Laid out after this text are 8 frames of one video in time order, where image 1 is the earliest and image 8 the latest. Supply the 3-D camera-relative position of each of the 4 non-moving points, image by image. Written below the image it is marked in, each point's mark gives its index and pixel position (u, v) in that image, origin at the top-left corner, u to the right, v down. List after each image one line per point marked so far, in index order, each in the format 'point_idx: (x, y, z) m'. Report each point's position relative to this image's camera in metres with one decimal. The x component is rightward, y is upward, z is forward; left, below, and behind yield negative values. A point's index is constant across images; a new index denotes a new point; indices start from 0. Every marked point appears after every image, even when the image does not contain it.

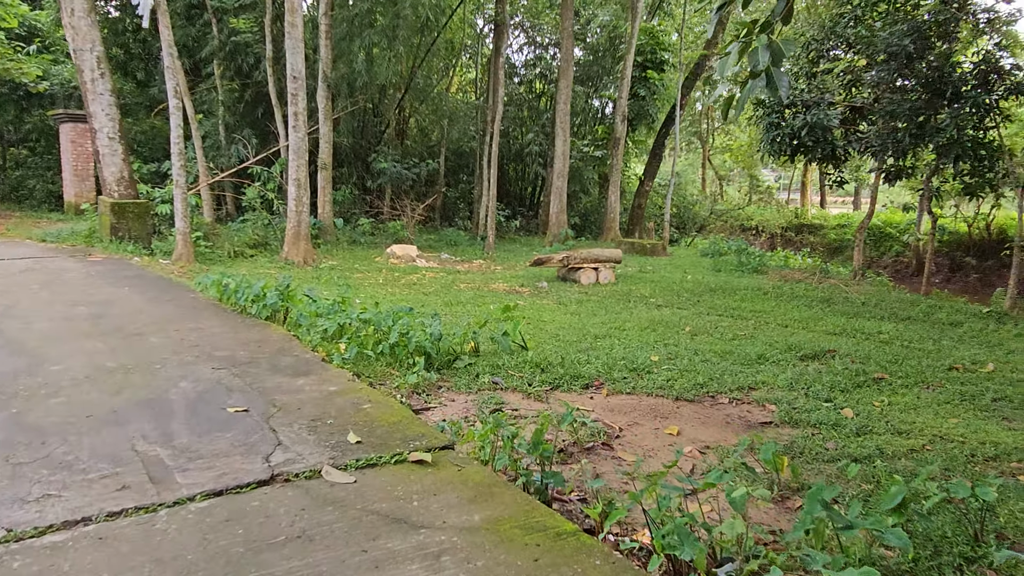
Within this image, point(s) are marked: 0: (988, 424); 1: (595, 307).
0: (+2.2, -0.6, +3.3) m
1: (+0.7, -0.2, +6.3) m
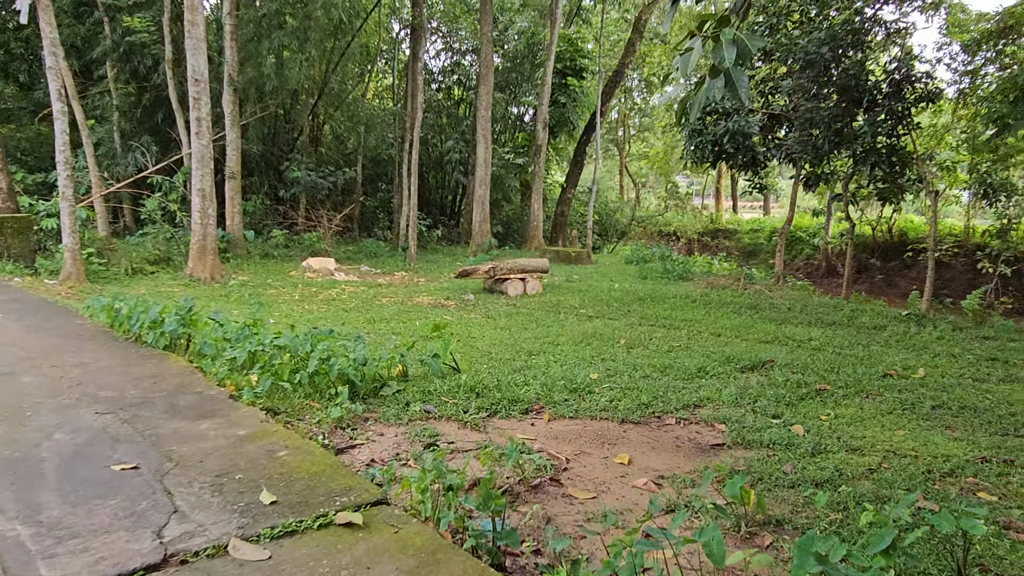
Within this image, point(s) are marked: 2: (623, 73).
0: (+1.9, -0.7, +3.2) m
1: (+0.1, -0.3, +6.1) m
2: (+1.9, +3.7, +12.4) m
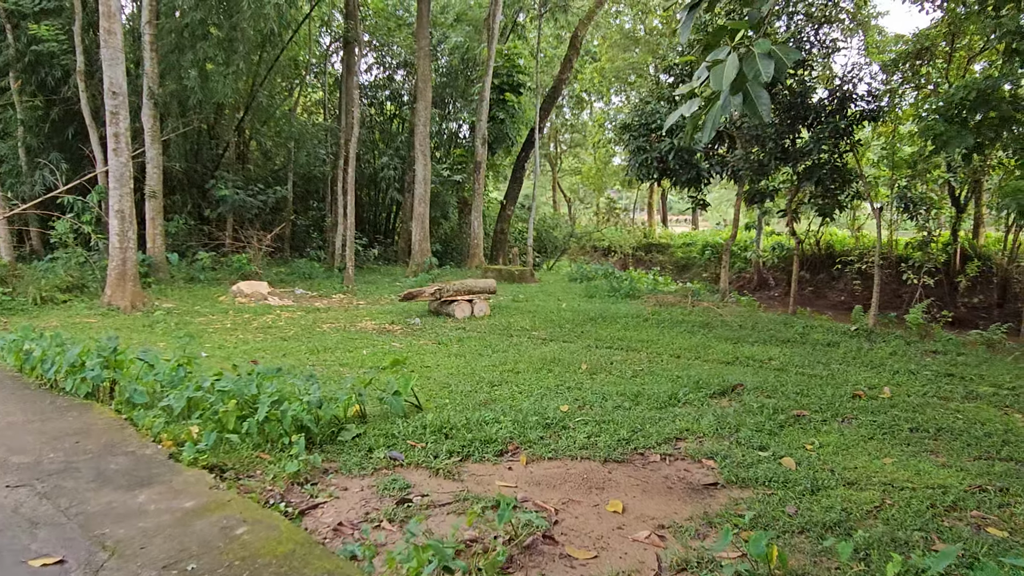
0: (+1.8, -0.8, +3.2) m
1: (-0.3, -0.5, +5.8) m
2: (+0.8, +3.4, +12.3) m
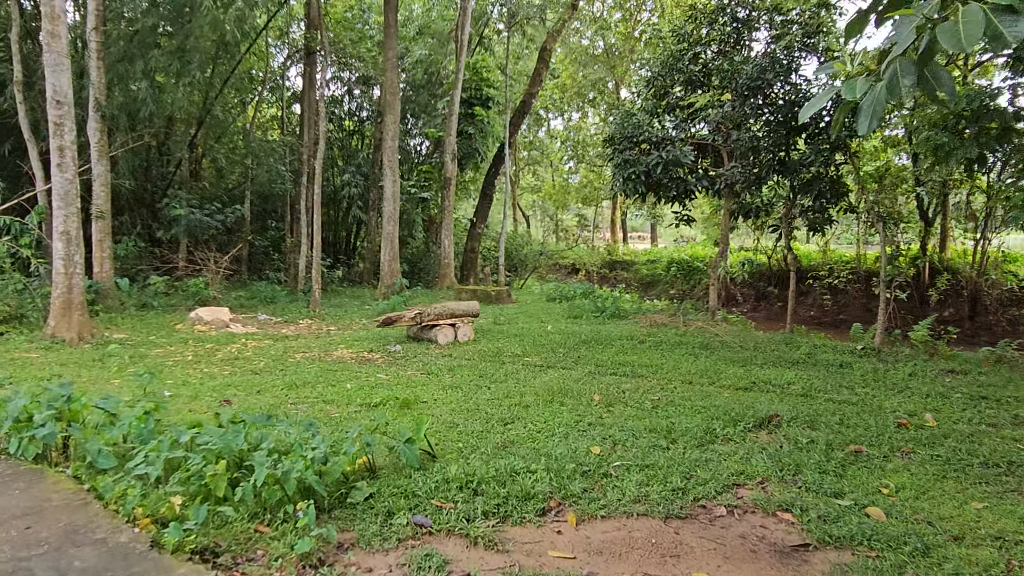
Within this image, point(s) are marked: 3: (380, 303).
0: (+1.9, -0.8, +2.8) m
1: (-0.3, -0.6, +5.3) m
2: (+0.3, +3.1, +12.0) m
3: (-1.7, -0.2, +9.6) m
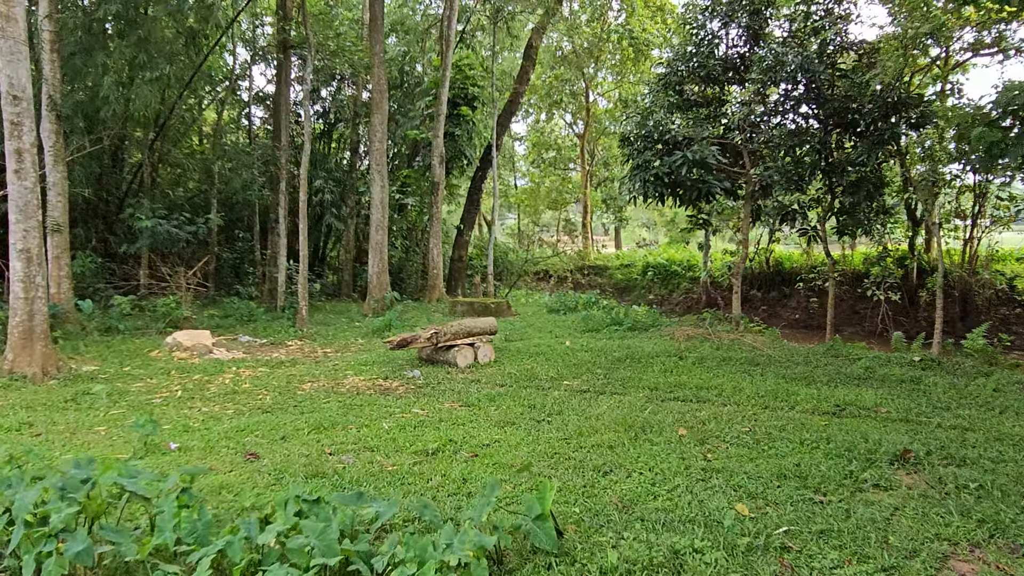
0: (+2.5, -0.9, +2.3) m
1: (+0.1, -0.8, +4.7) m
2: (+0.1, +2.9, +11.4) m
3: (-1.7, -0.4, +8.8) m
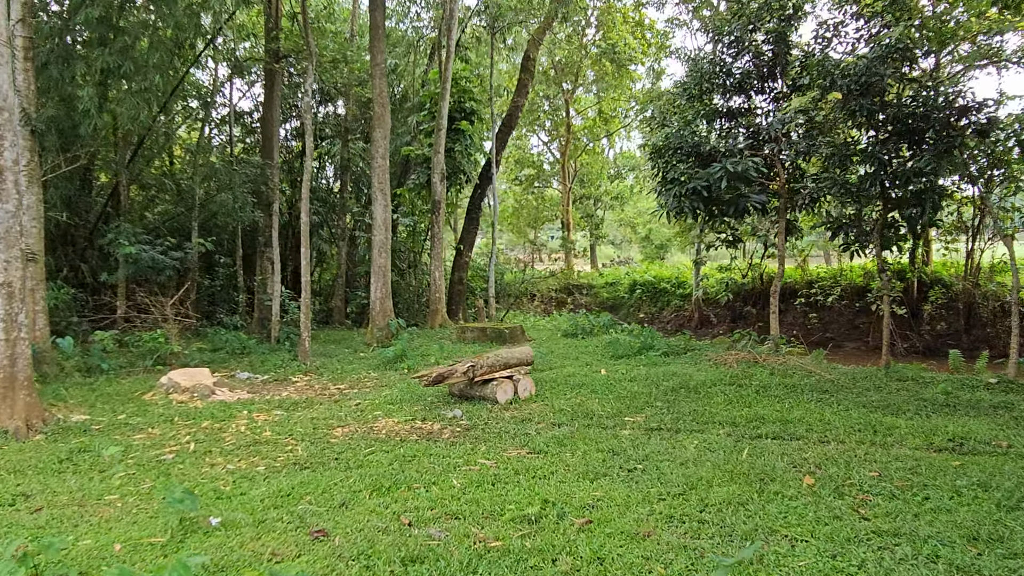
0: (+3.0, -0.9, +1.9) m
1: (+0.5, -0.9, +4.1) m
2: (+0.1, +2.6, +10.9) m
3: (-1.5, -0.7, +8.1) m
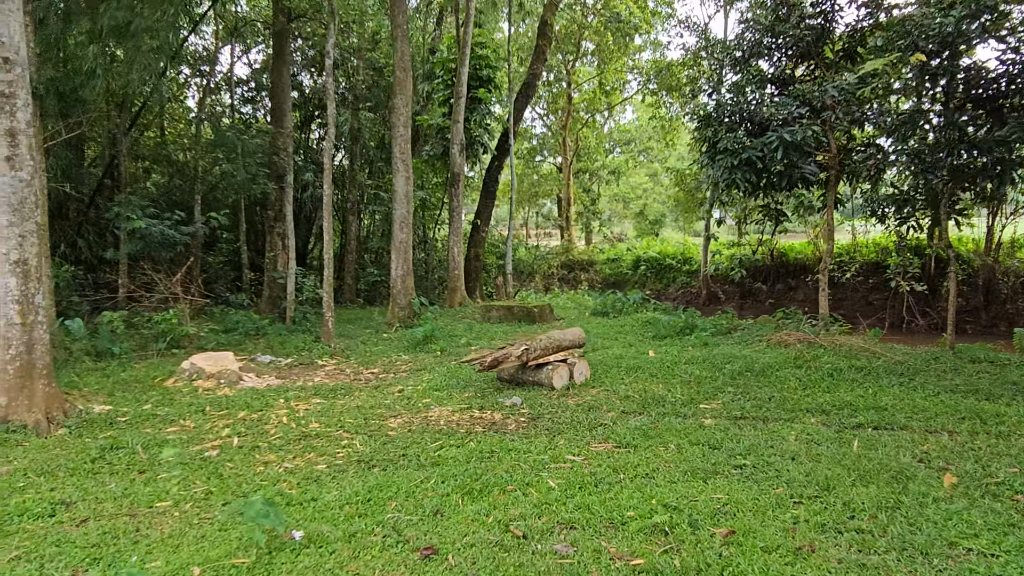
0: (+3.6, -0.9, +1.6) m
1: (+1.0, -0.8, +3.7) m
2: (+0.4, +2.9, +10.4) m
3: (-1.1, -0.4, +7.7) m
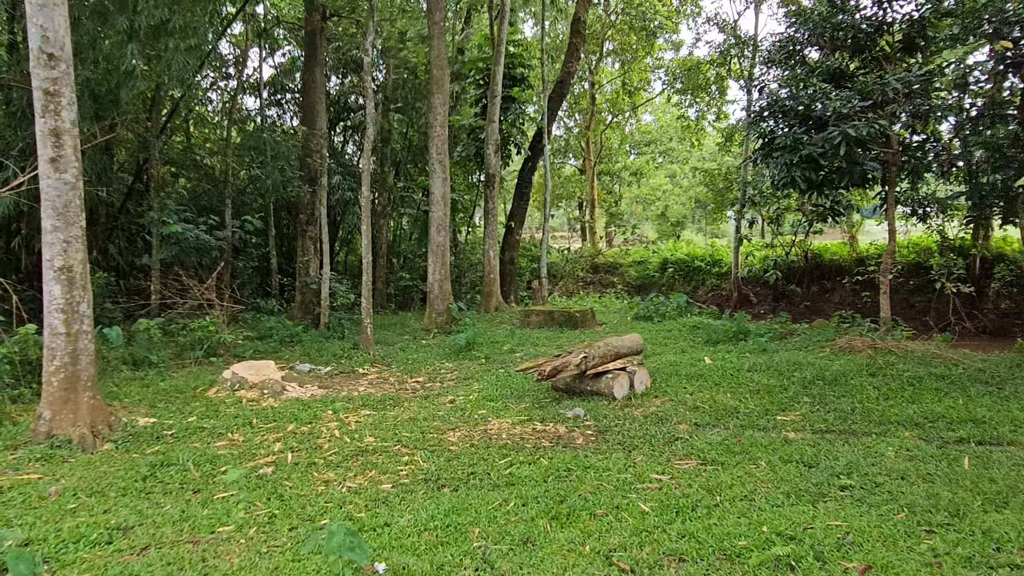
0: (+3.9, -0.9, +1.3) m
1: (+1.3, -0.8, +3.4) m
2: (+0.8, +2.9, +10.1) m
3: (-0.7, -0.5, +7.5) m
